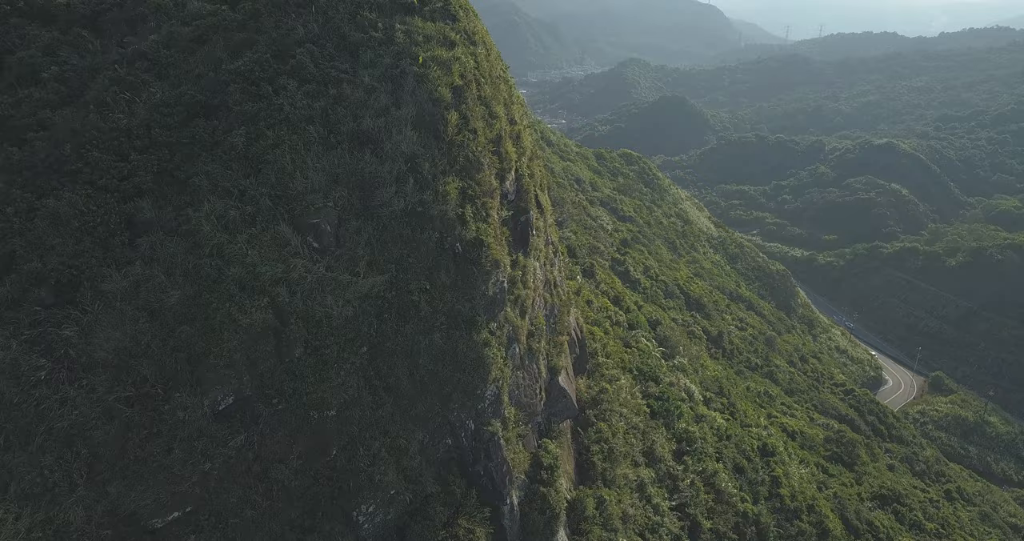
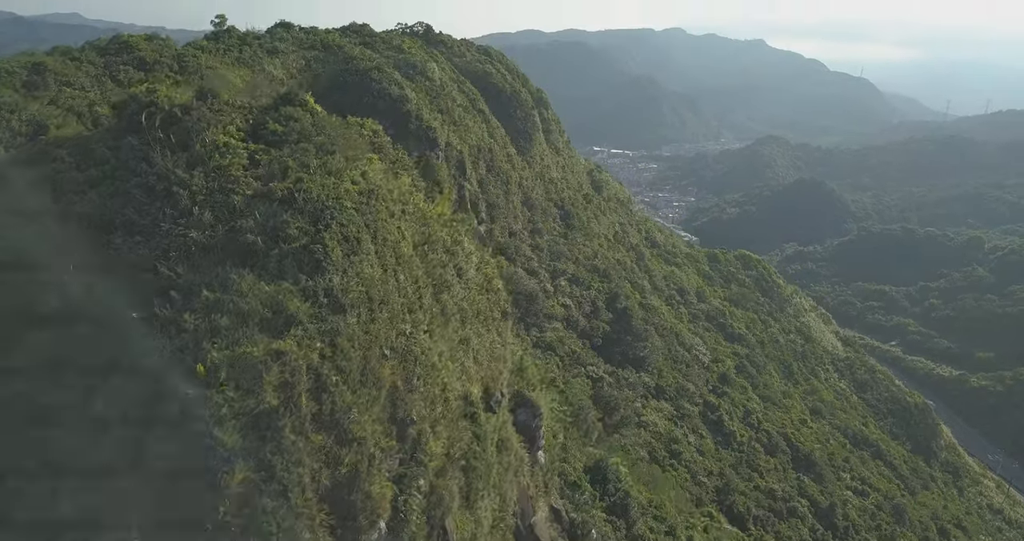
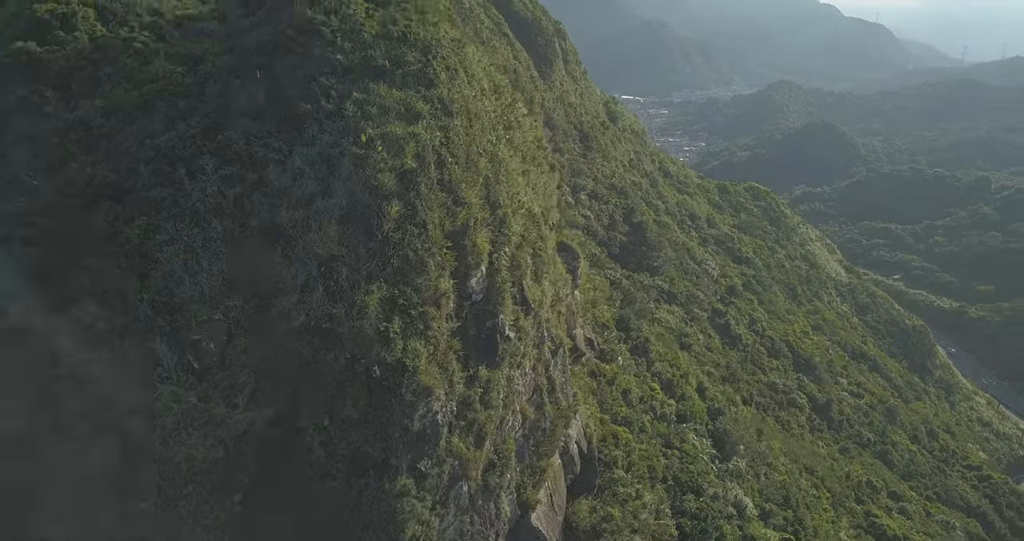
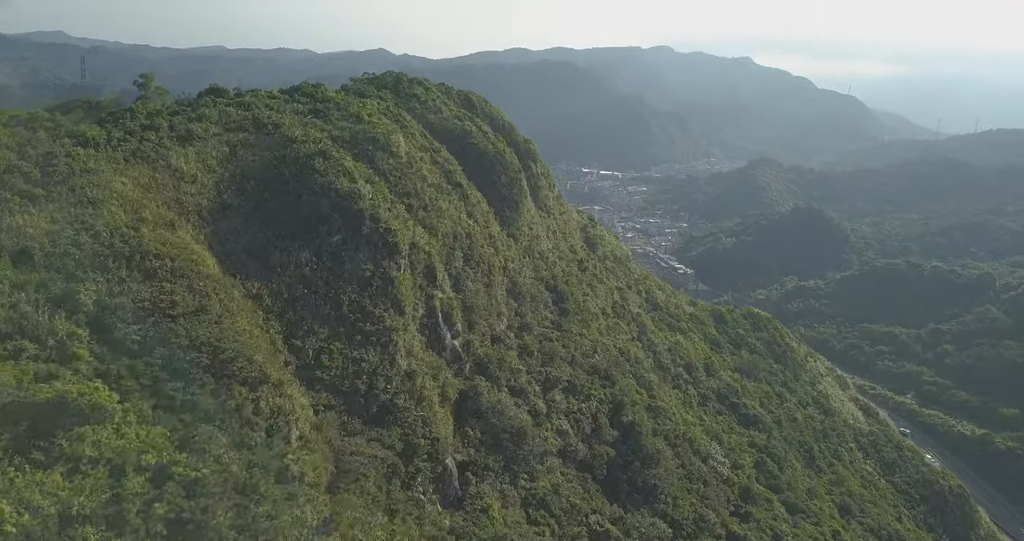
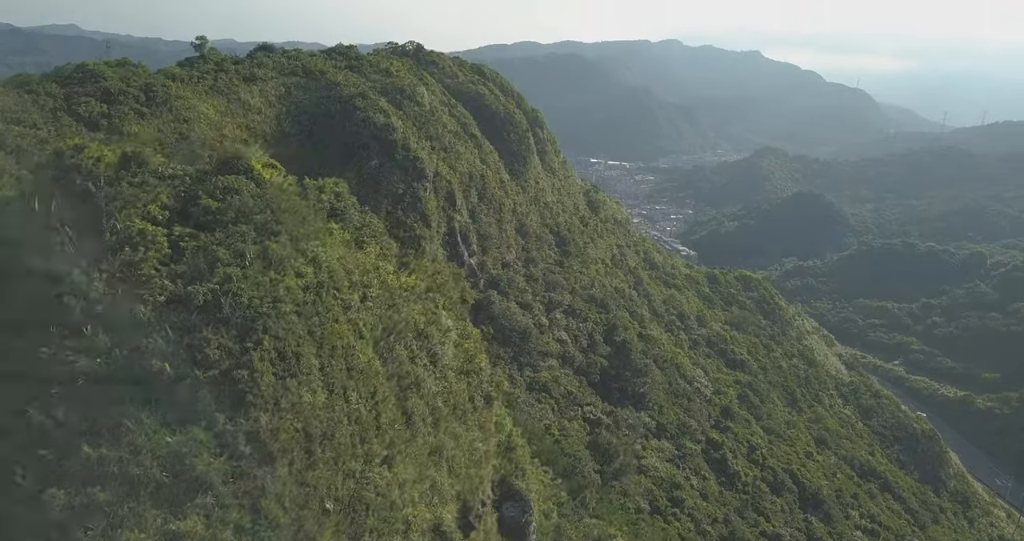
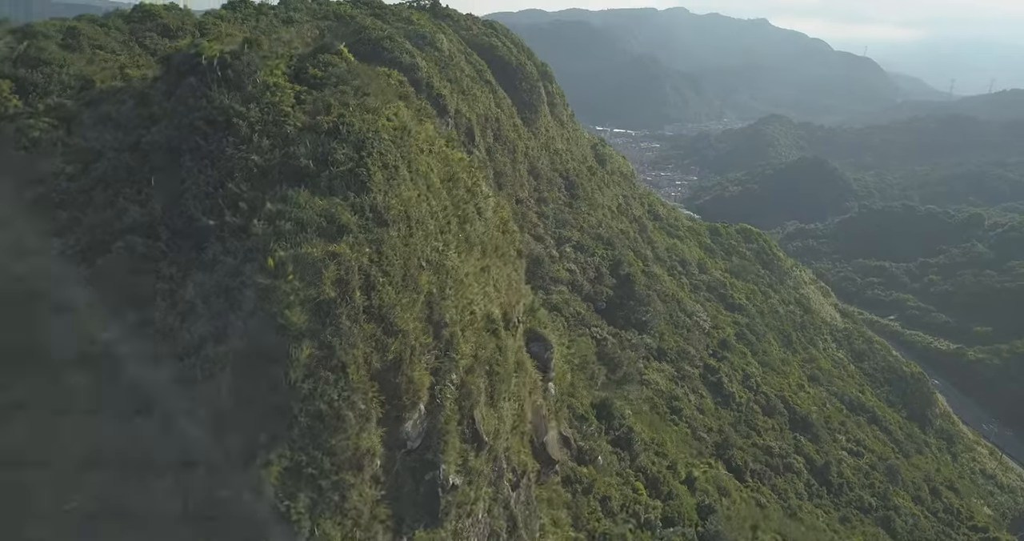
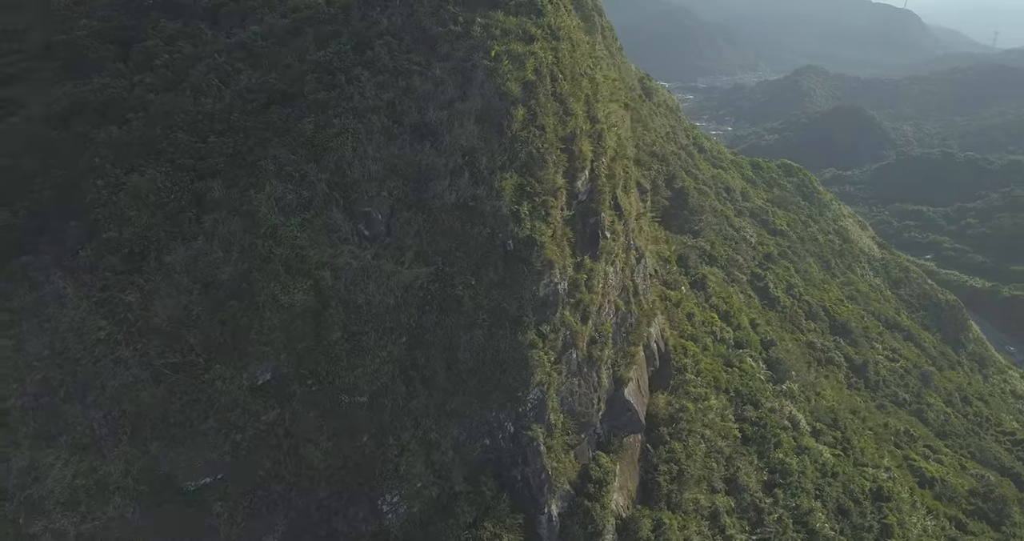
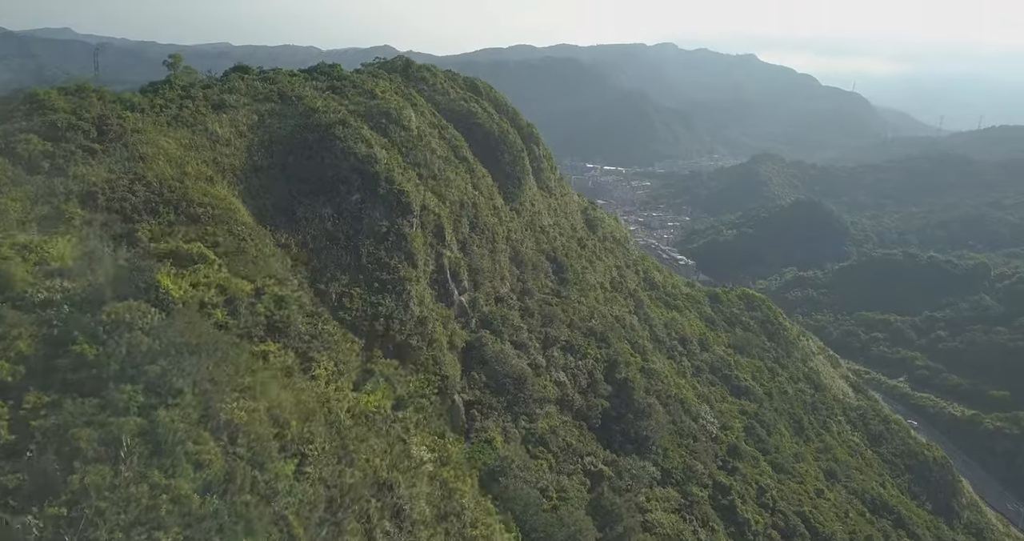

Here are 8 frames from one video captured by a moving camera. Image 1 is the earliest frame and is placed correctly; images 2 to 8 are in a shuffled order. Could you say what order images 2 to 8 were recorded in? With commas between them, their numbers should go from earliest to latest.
7, 3, 6, 2, 5, 8, 4
